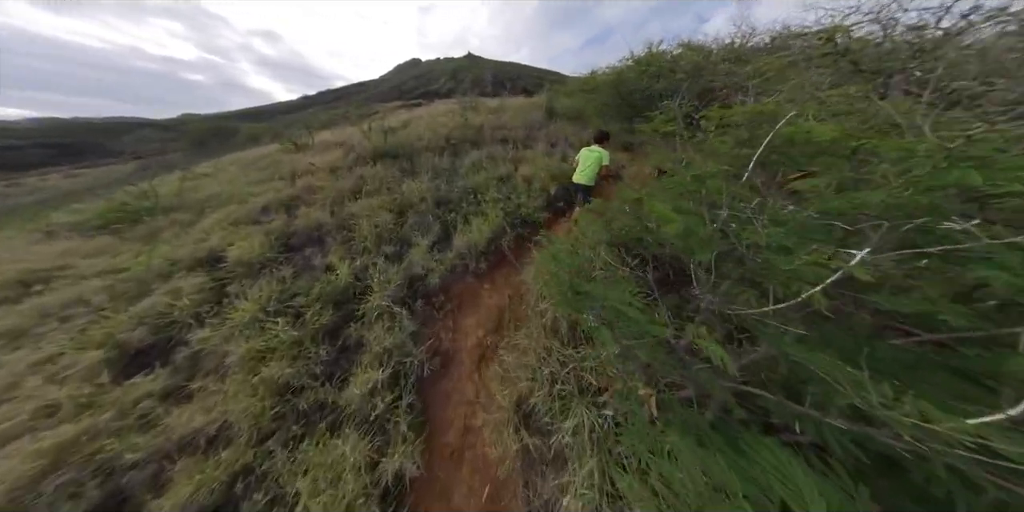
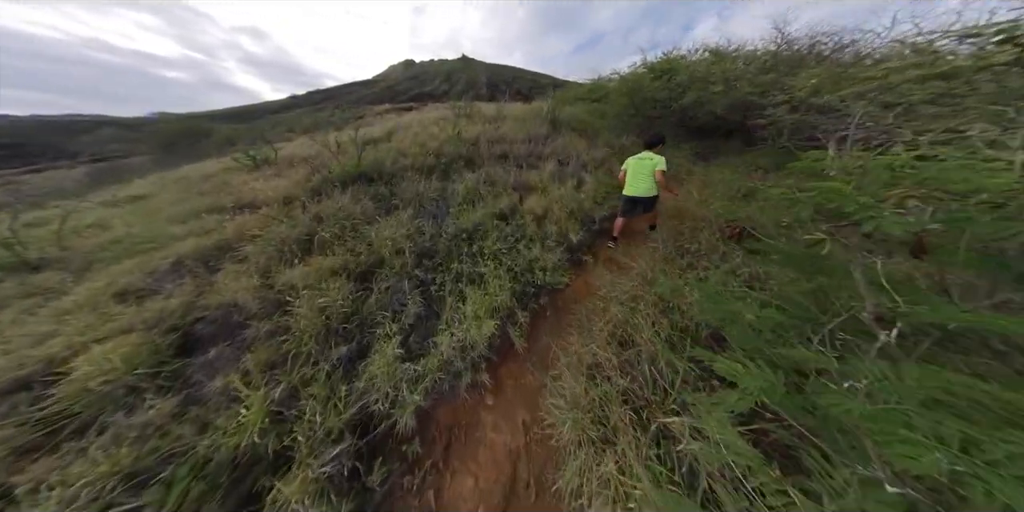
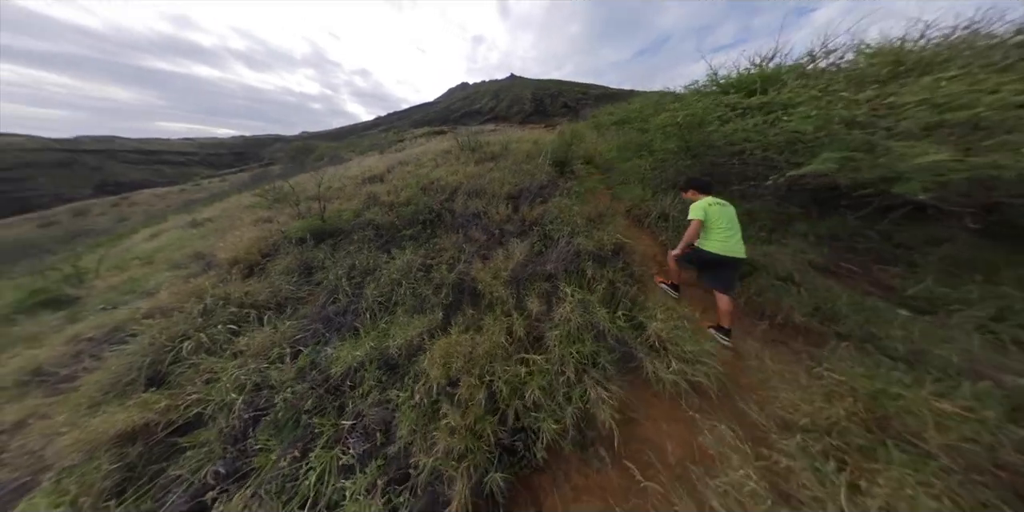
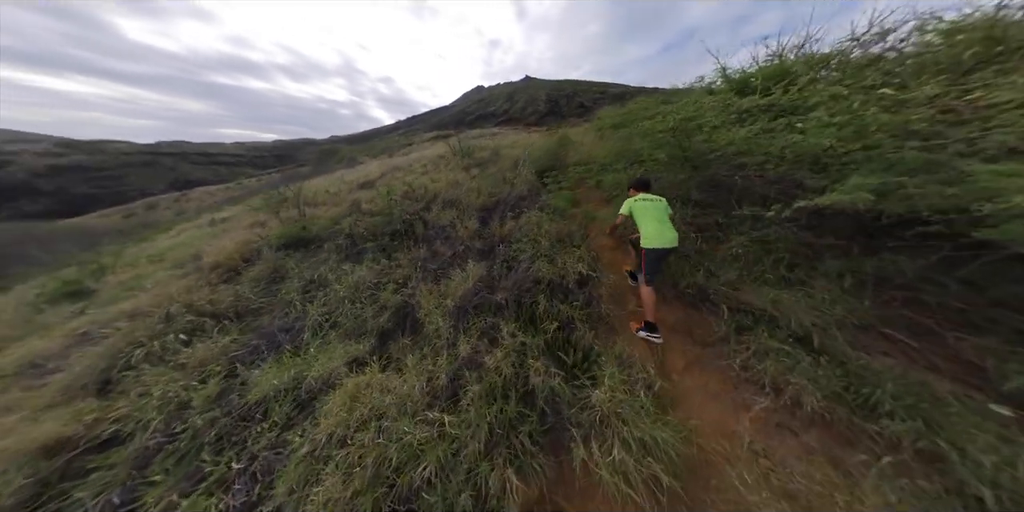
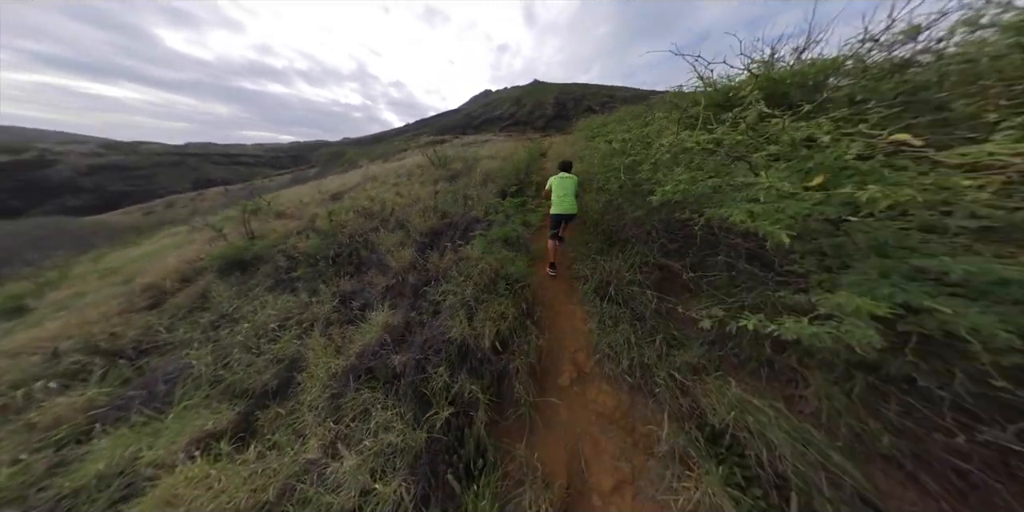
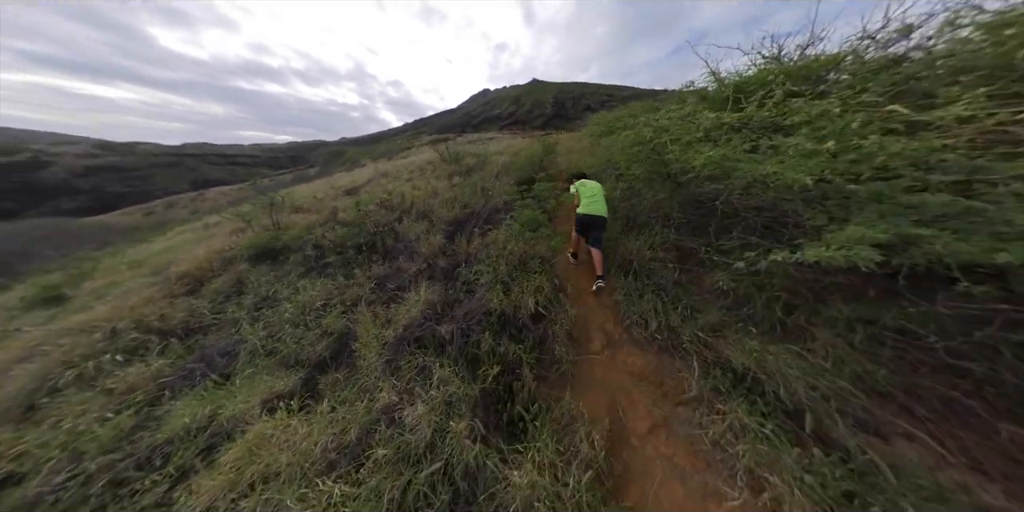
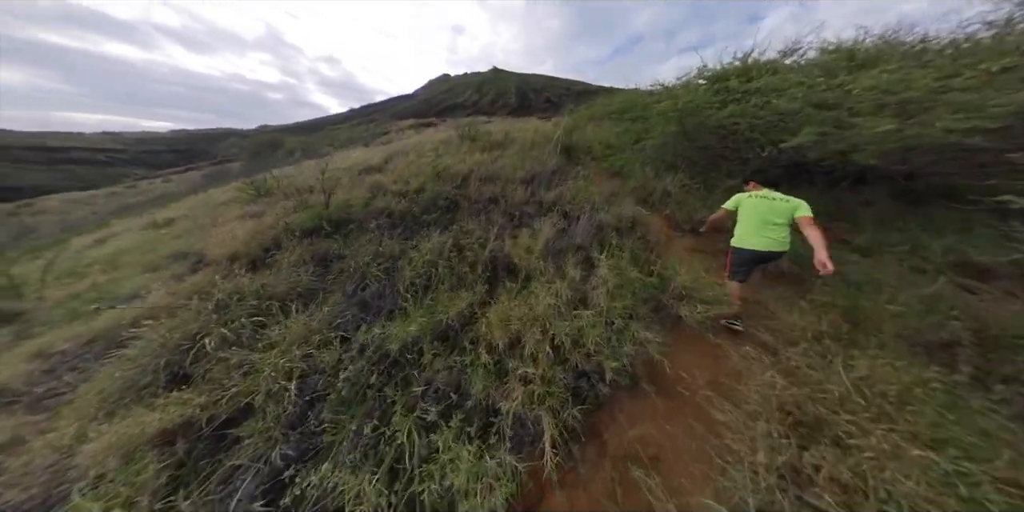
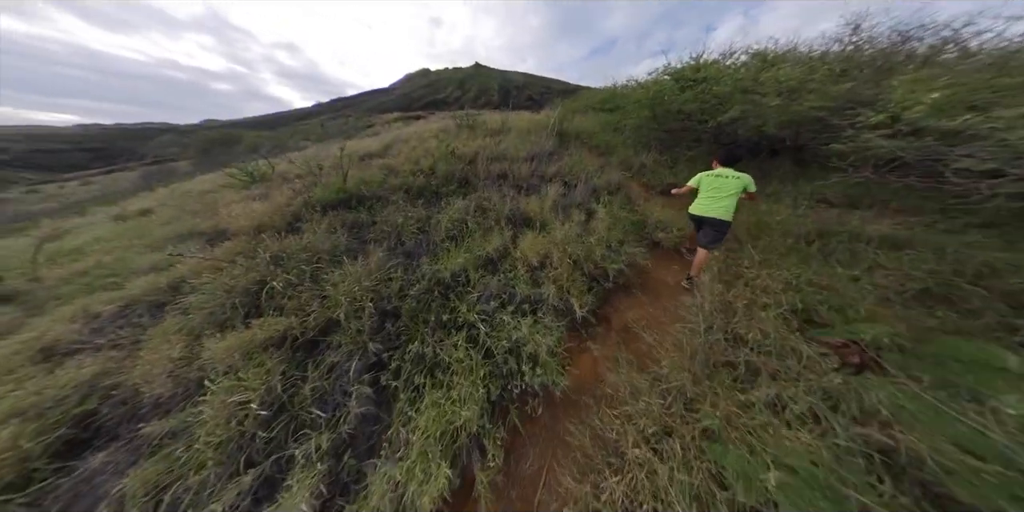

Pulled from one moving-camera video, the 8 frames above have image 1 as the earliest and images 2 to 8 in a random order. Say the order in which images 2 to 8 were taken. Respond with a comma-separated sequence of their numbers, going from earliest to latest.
2, 8, 7, 3, 4, 6, 5
